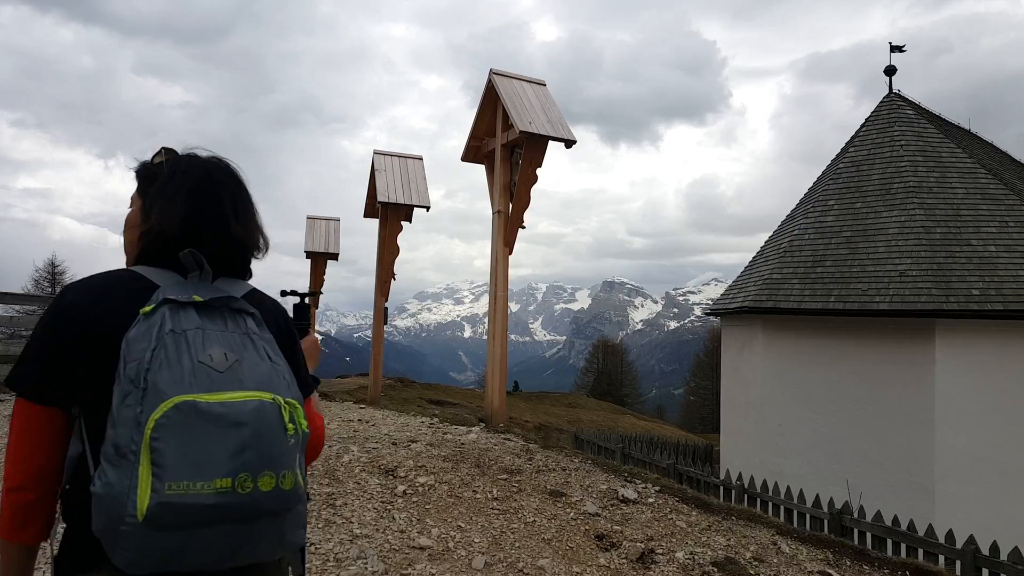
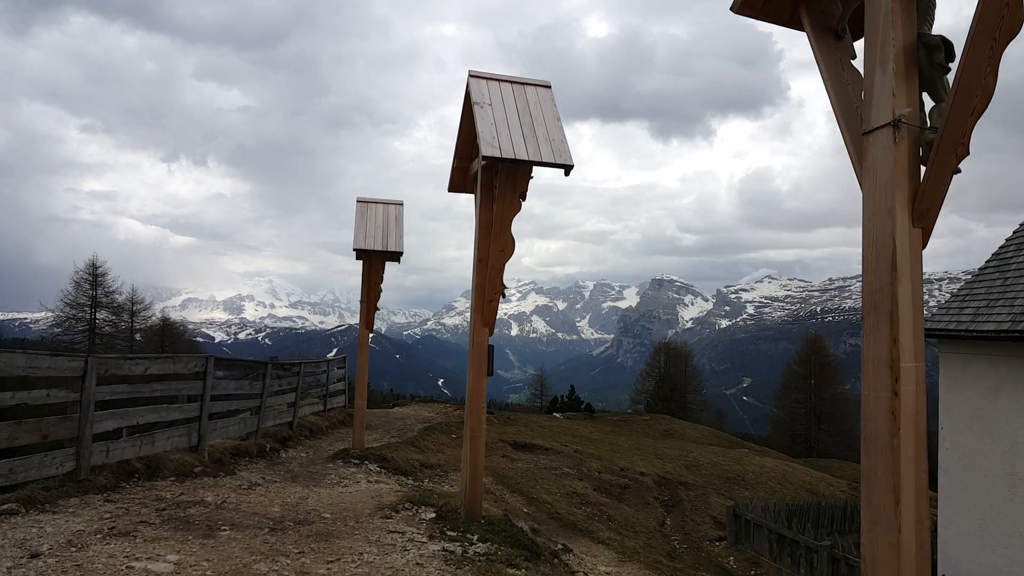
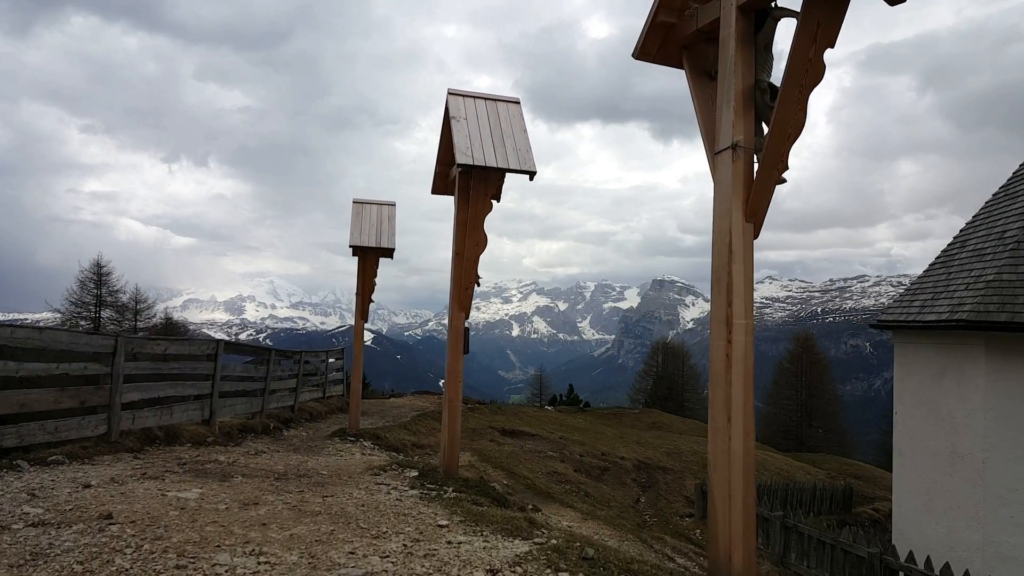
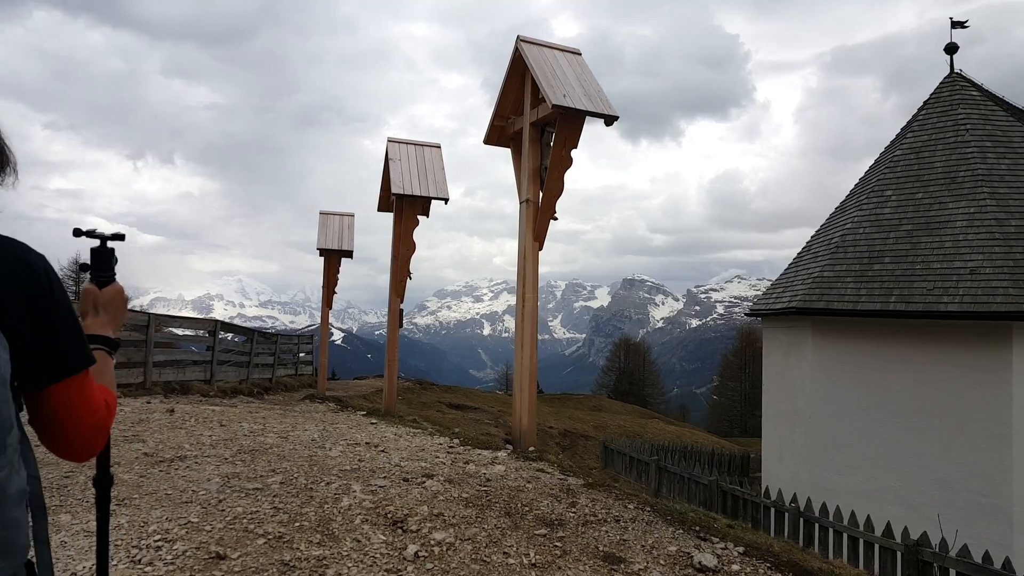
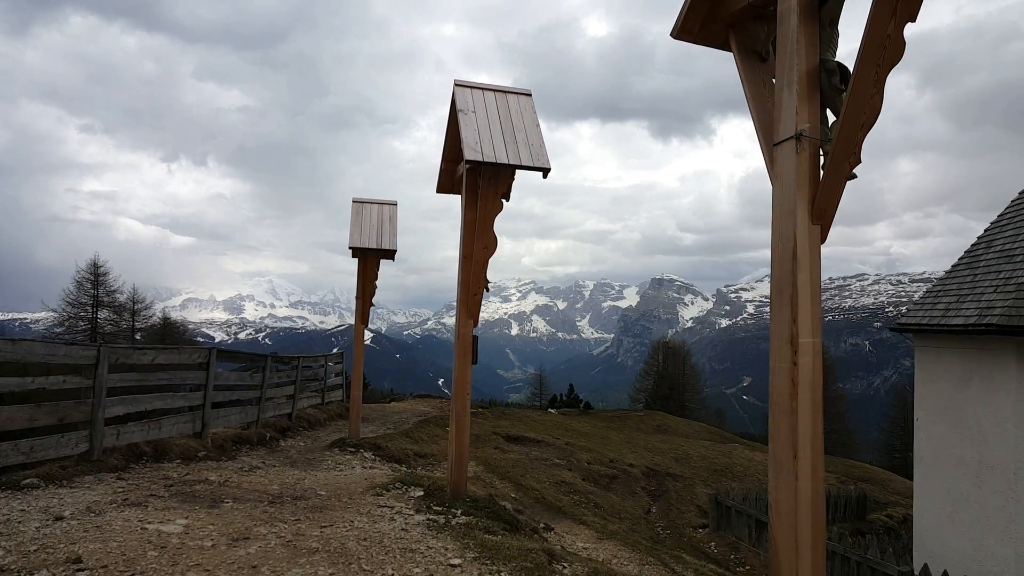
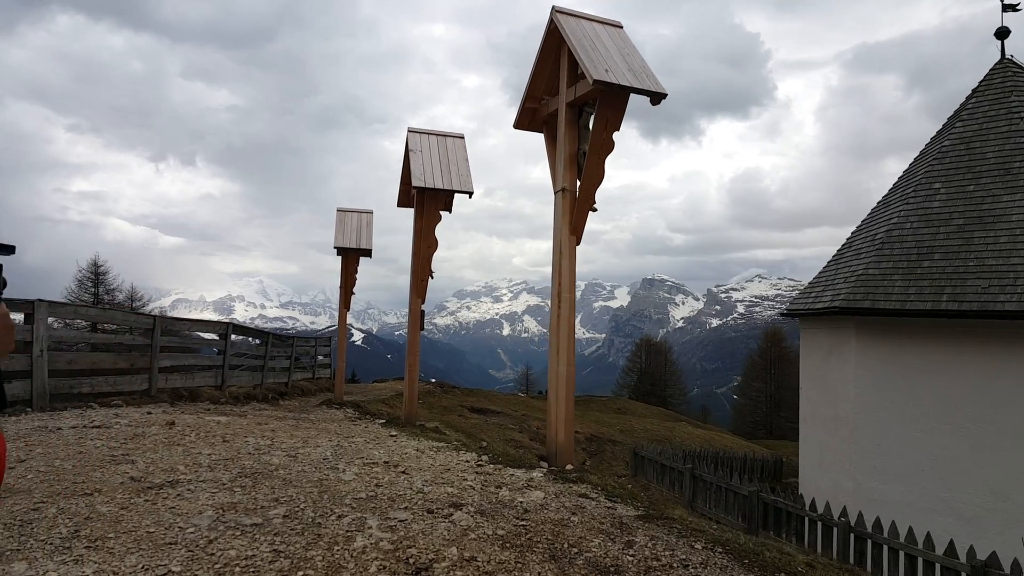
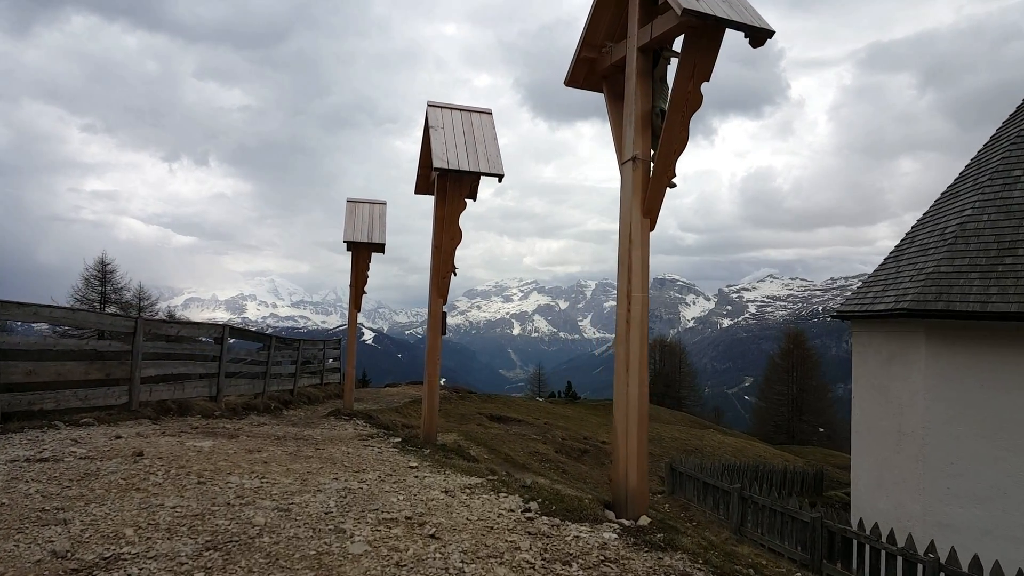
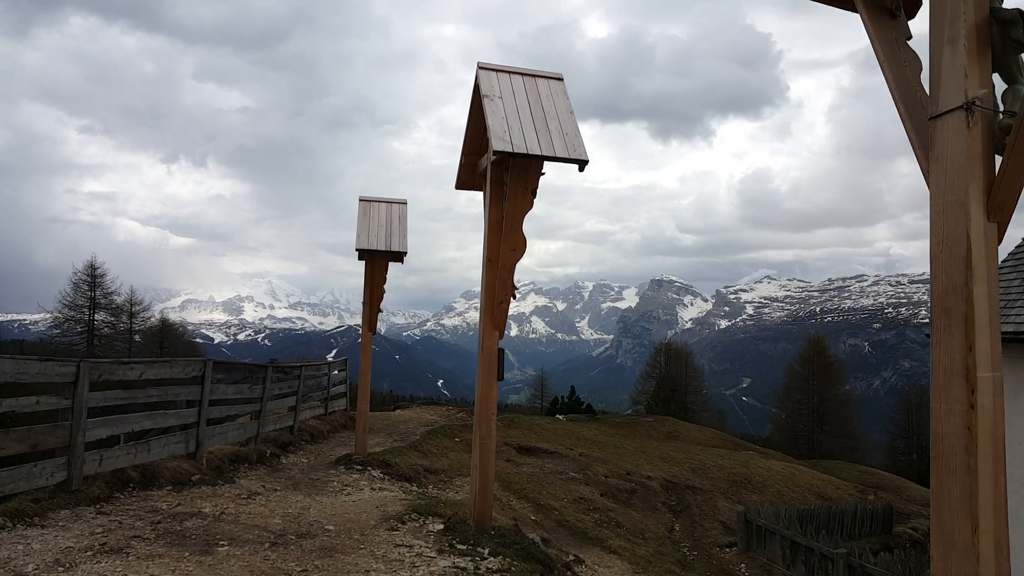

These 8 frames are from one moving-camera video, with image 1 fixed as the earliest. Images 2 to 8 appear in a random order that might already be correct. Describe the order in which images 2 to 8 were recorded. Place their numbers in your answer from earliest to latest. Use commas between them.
4, 6, 7, 3, 5, 2, 8
